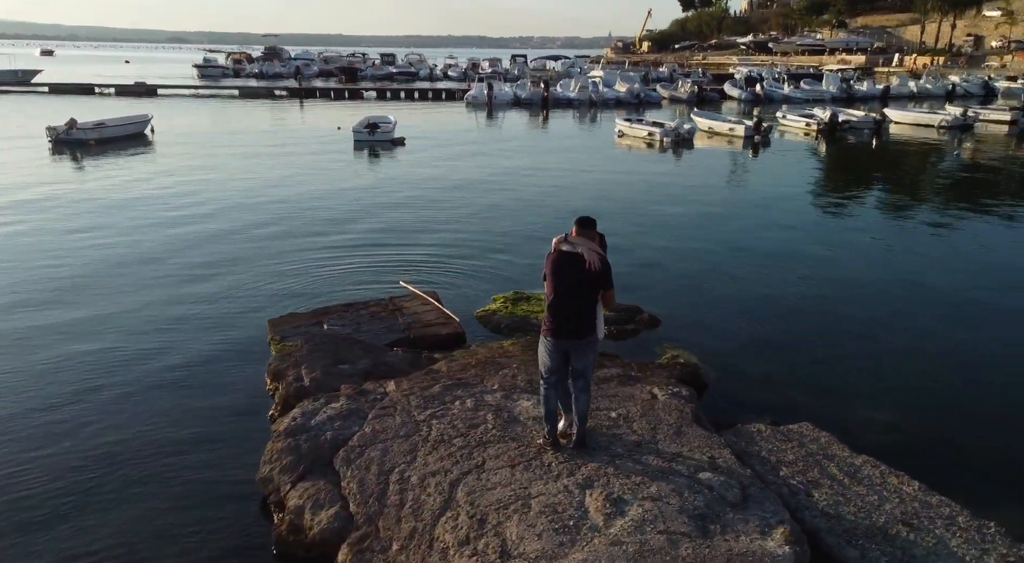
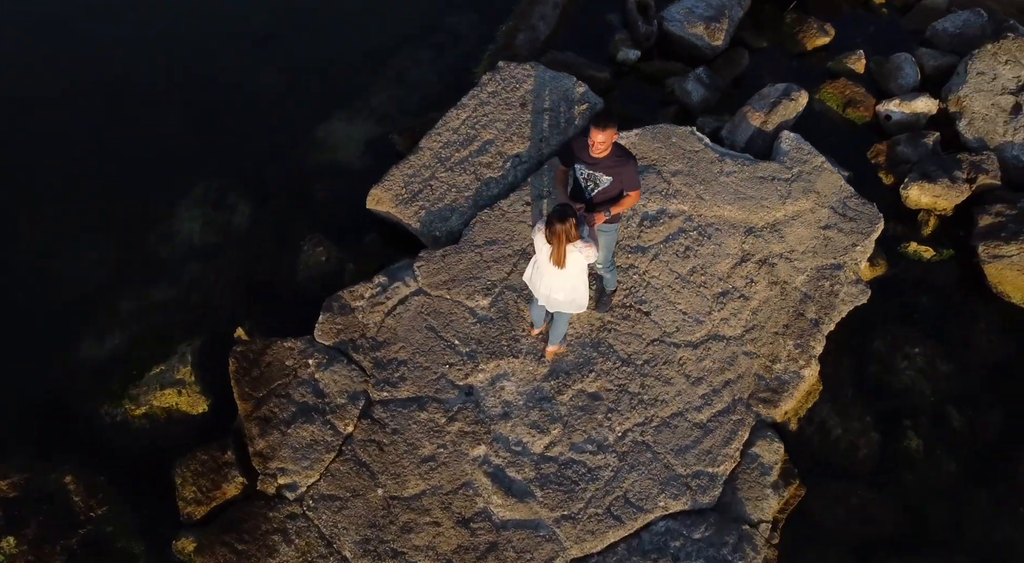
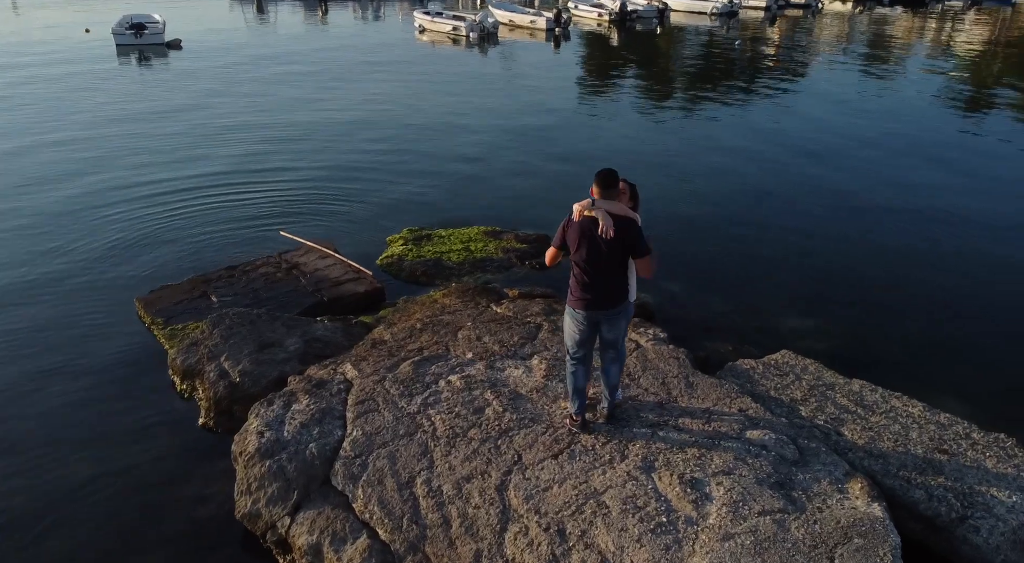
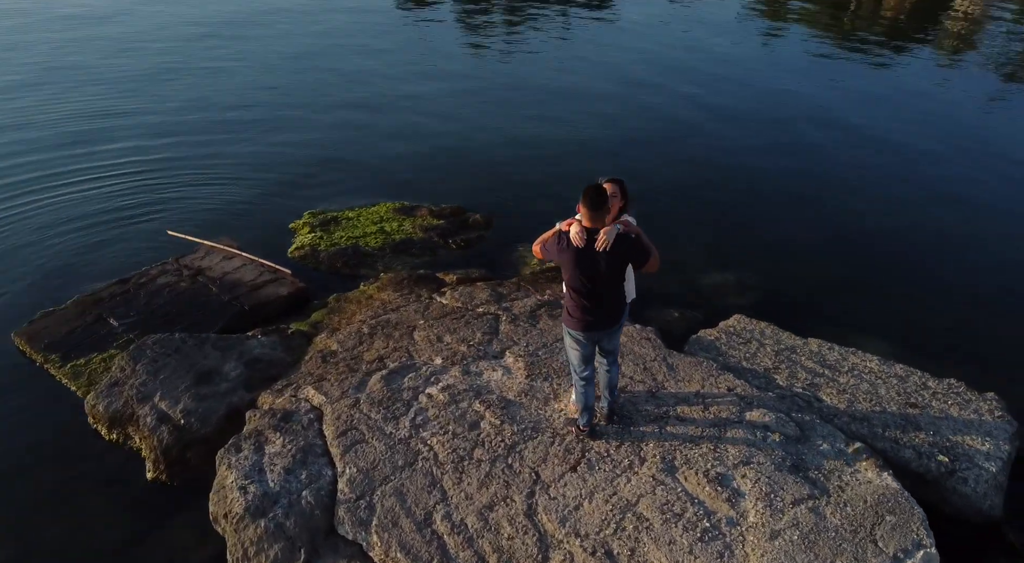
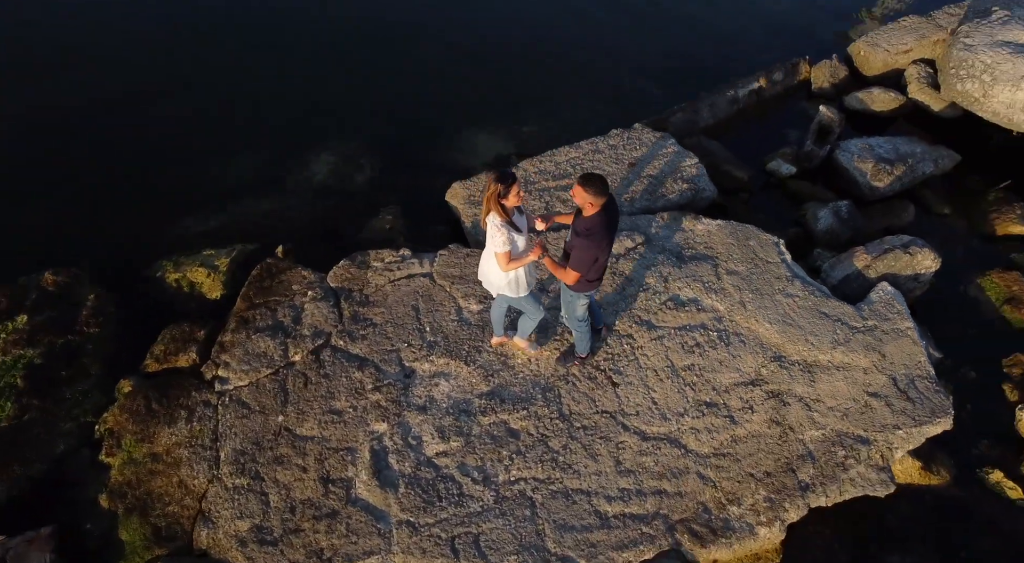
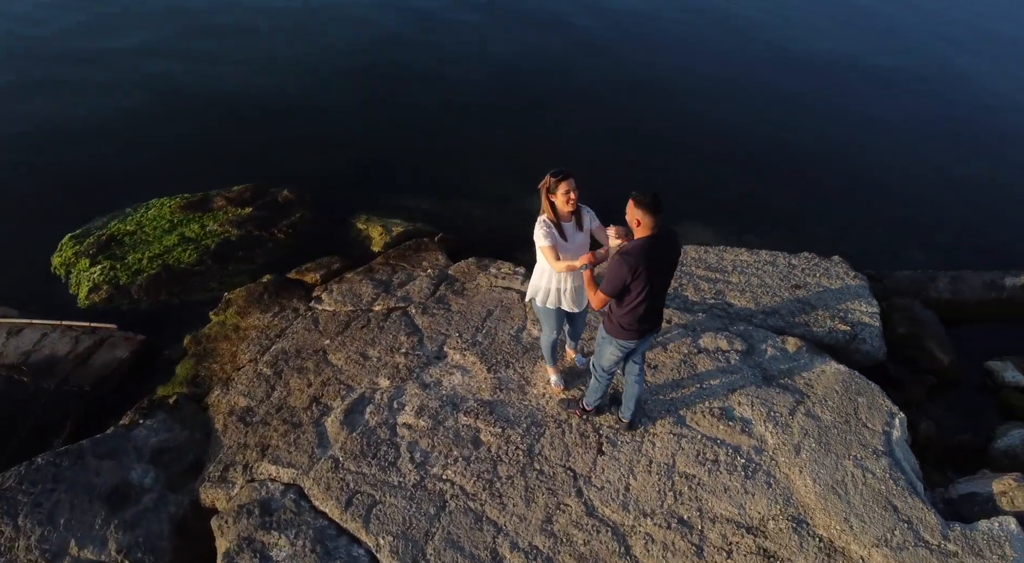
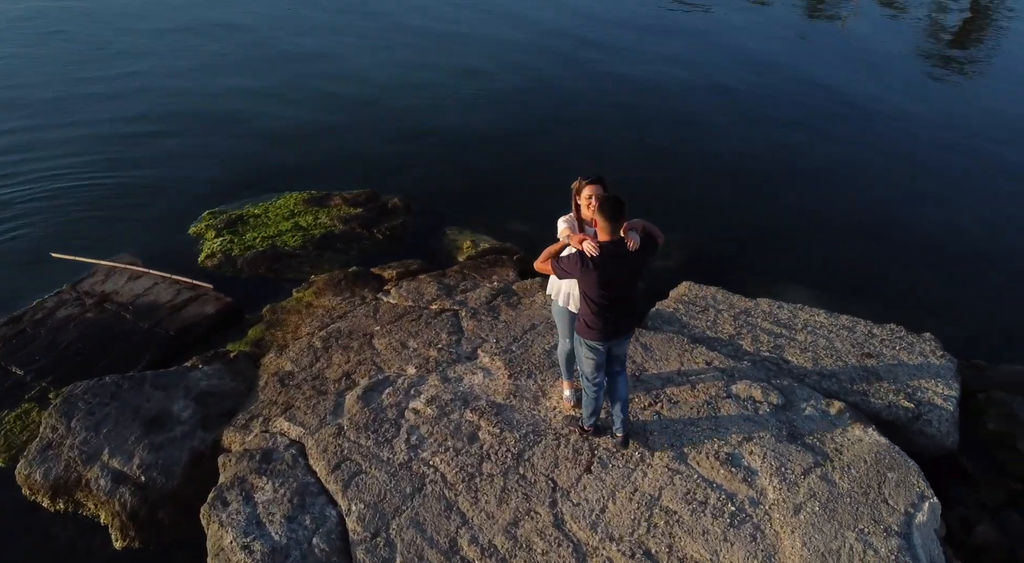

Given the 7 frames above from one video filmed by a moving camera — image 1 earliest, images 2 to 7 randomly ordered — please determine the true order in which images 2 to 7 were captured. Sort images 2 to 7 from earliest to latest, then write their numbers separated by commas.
3, 4, 7, 6, 5, 2
